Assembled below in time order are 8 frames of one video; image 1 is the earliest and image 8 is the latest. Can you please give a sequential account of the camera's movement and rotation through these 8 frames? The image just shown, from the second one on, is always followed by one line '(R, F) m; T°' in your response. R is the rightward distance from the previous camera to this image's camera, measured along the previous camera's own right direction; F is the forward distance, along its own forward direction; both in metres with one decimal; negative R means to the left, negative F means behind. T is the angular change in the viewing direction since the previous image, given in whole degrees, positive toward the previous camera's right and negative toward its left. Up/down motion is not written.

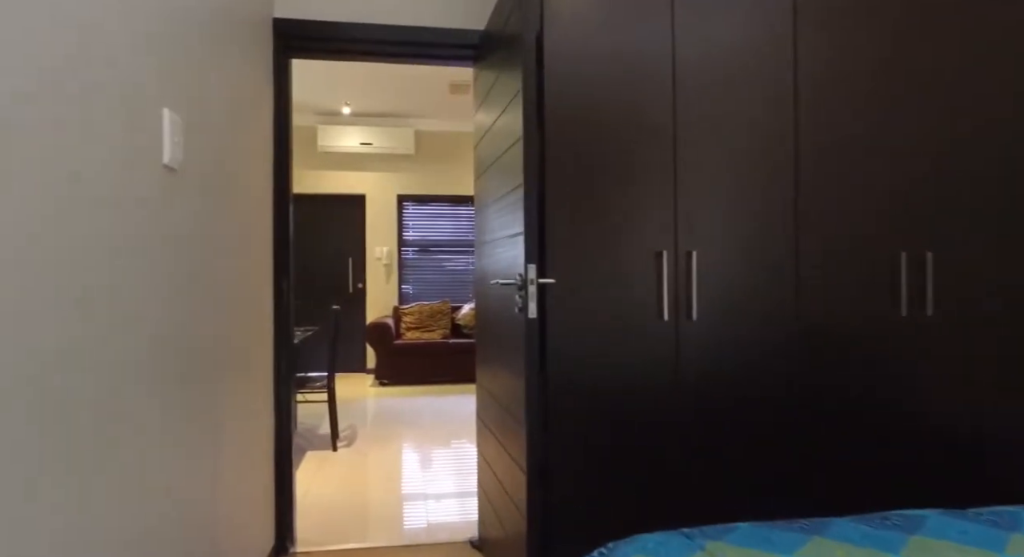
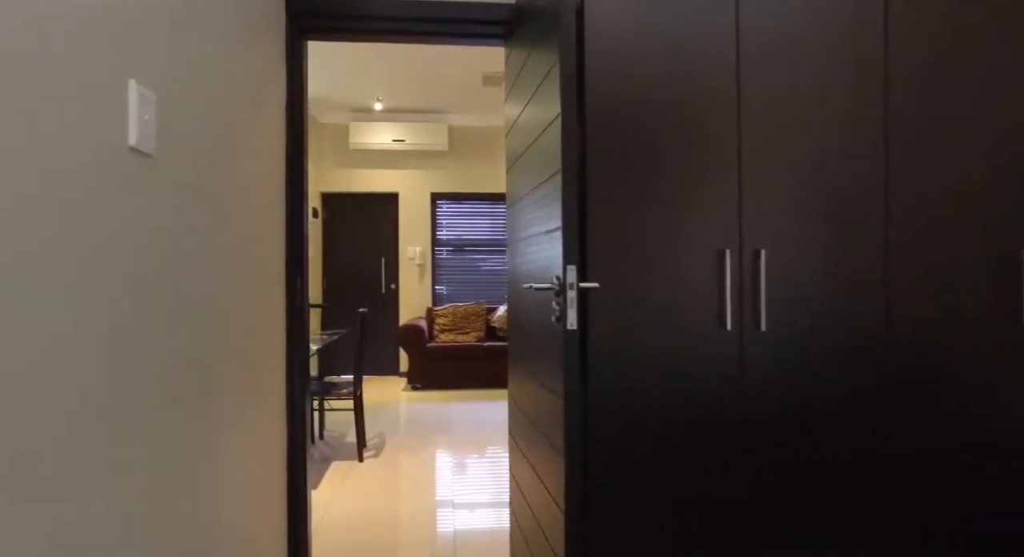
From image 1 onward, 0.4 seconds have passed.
(0.0, +0.2) m; -3°
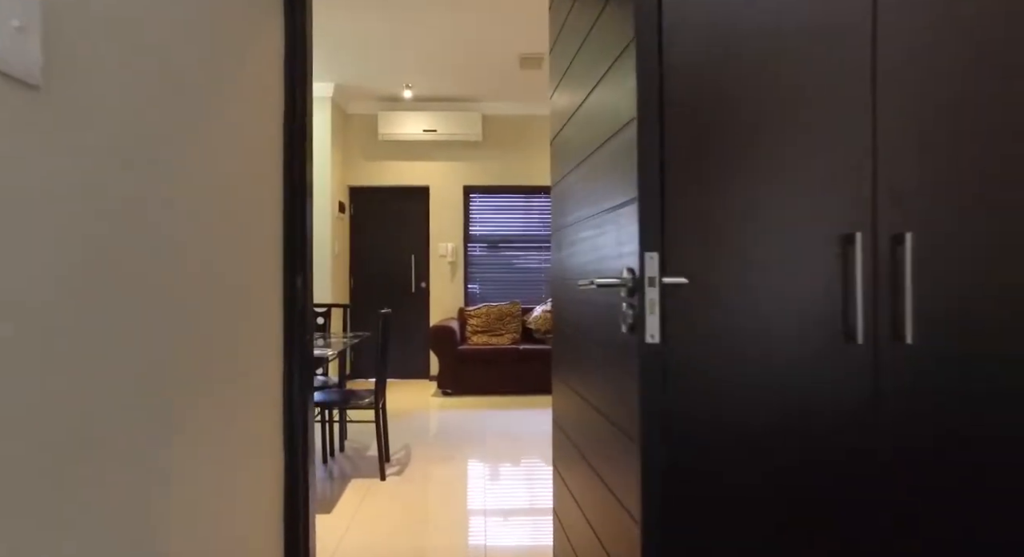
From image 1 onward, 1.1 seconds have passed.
(0.0, +0.4) m; -3°
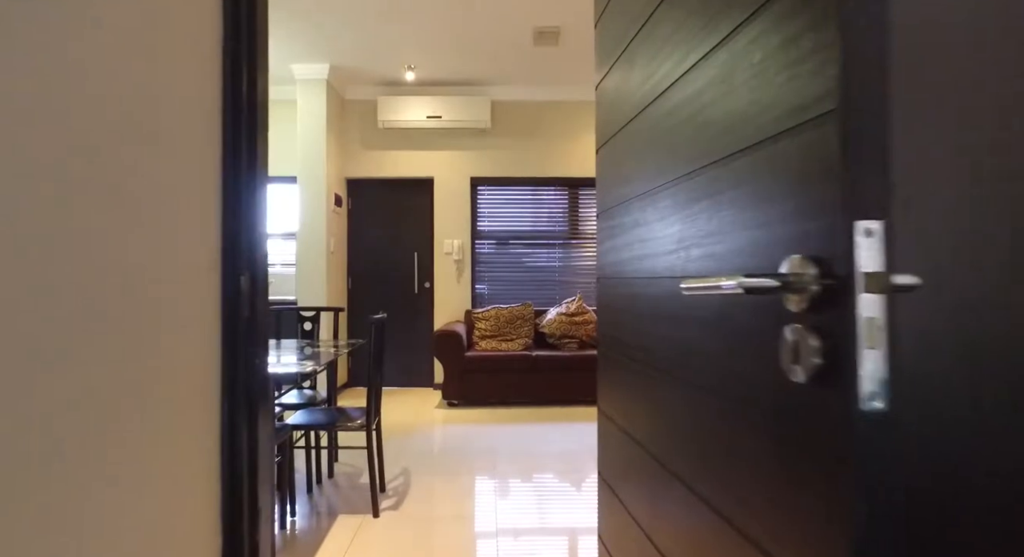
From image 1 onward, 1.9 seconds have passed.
(0.0, +0.5) m; -1°
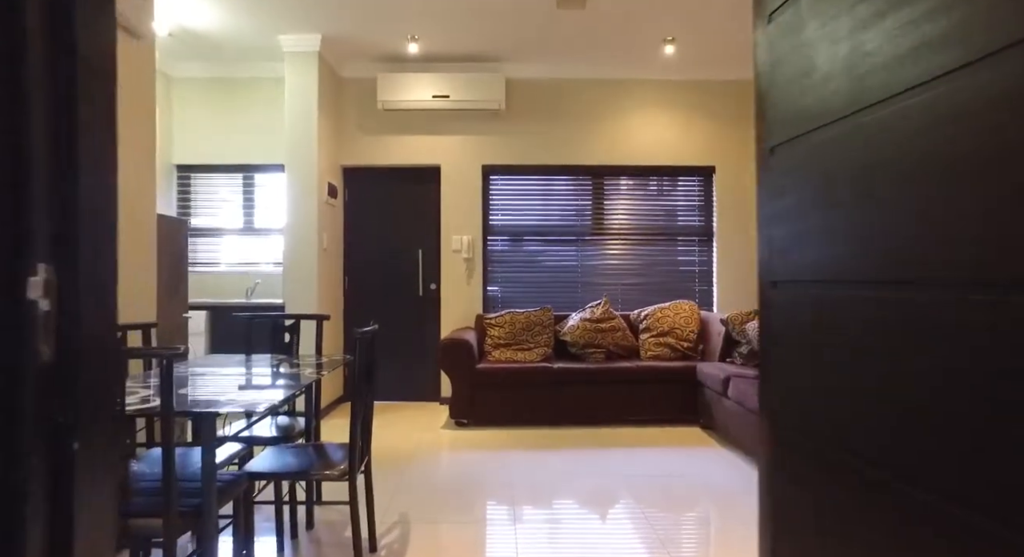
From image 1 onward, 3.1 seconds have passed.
(-0.1, +0.6) m; -1°
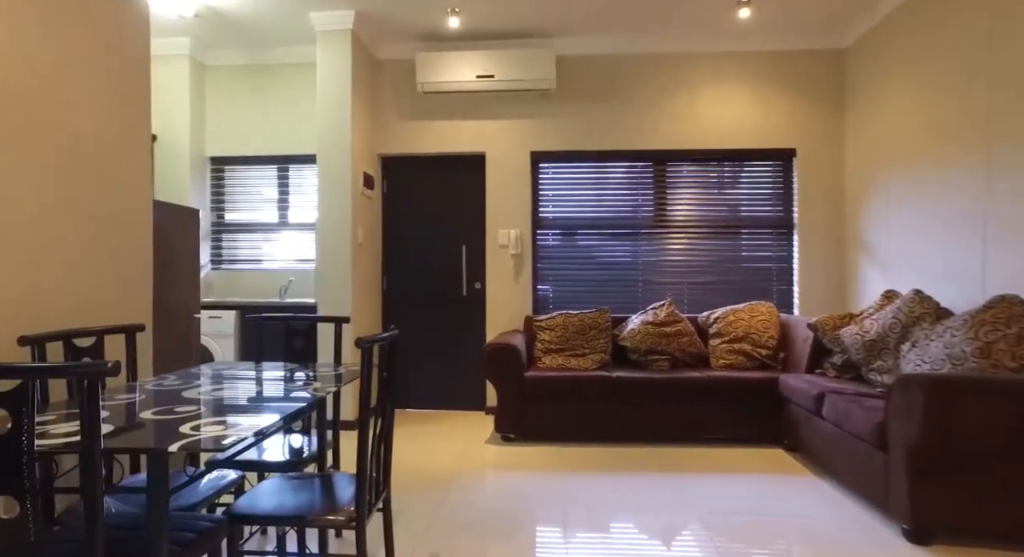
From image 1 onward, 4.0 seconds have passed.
(0.0, +0.5) m; -5°
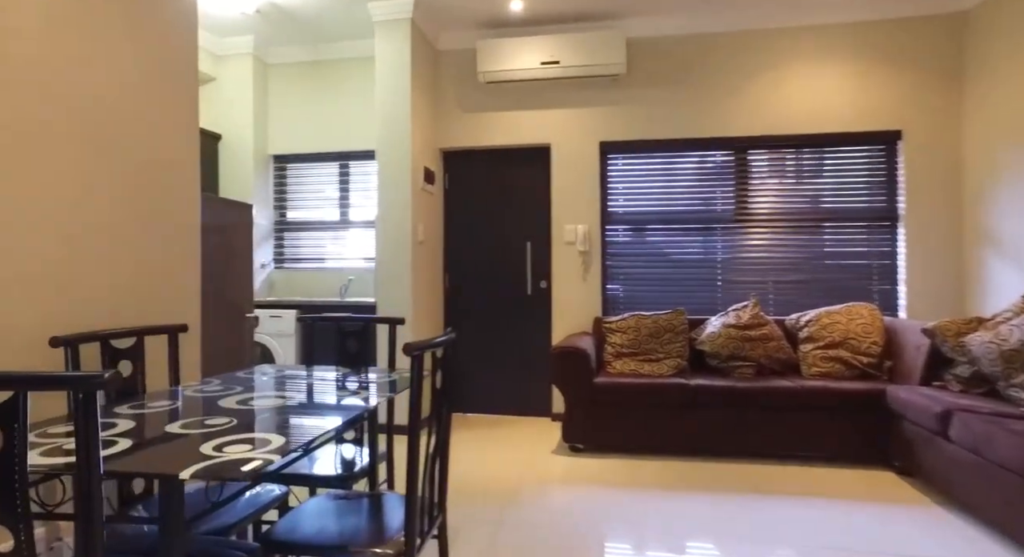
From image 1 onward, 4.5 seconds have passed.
(0.0, +0.2) m; -6°
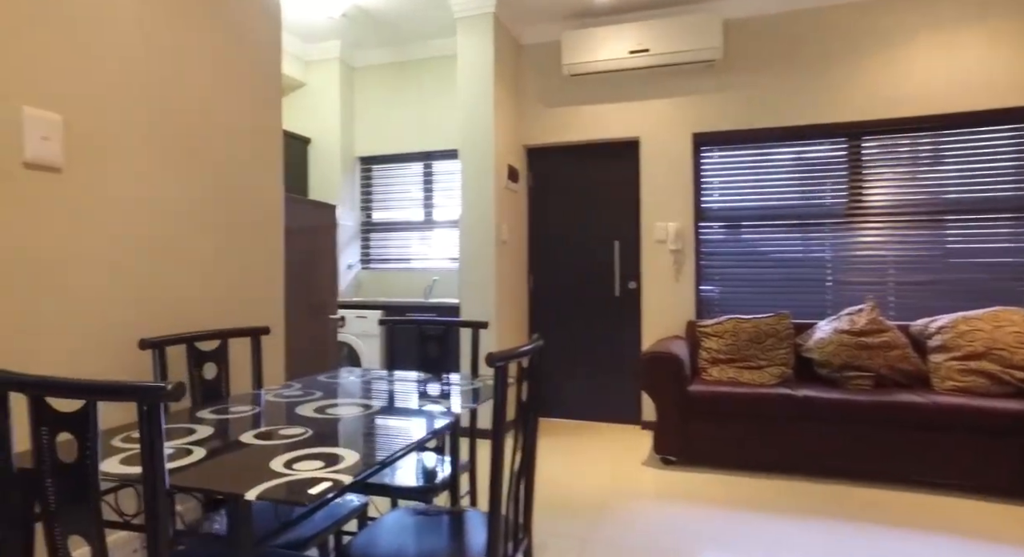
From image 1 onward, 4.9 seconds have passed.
(0.0, +0.1) m; -8°
